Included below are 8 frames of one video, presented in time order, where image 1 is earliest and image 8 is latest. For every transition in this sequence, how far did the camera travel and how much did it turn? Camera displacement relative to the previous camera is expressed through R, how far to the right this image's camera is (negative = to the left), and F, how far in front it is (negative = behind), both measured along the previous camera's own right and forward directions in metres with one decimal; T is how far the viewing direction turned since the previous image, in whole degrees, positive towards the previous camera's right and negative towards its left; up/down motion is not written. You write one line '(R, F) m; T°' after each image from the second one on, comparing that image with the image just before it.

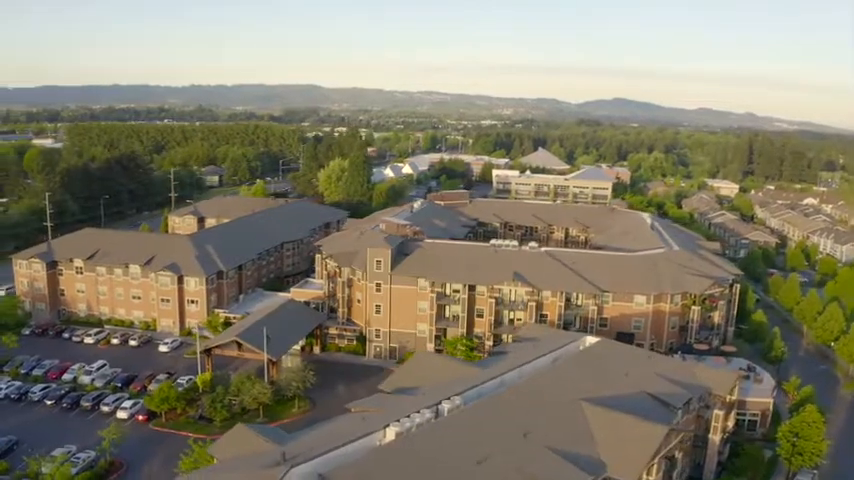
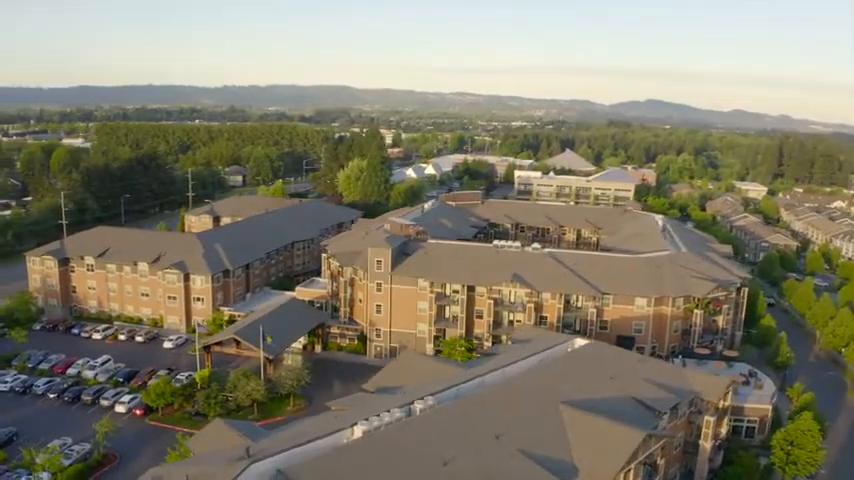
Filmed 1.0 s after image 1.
(+1.0, 0.0) m; -2°
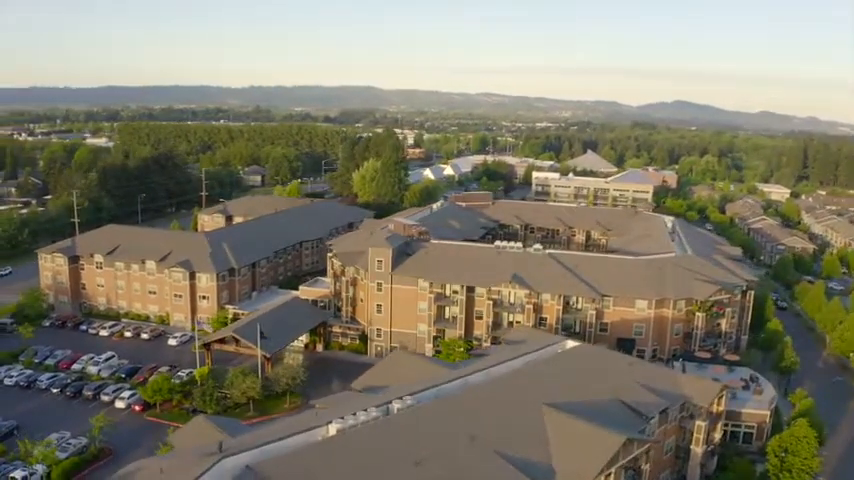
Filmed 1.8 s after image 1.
(+0.8, 0.0) m; -2°
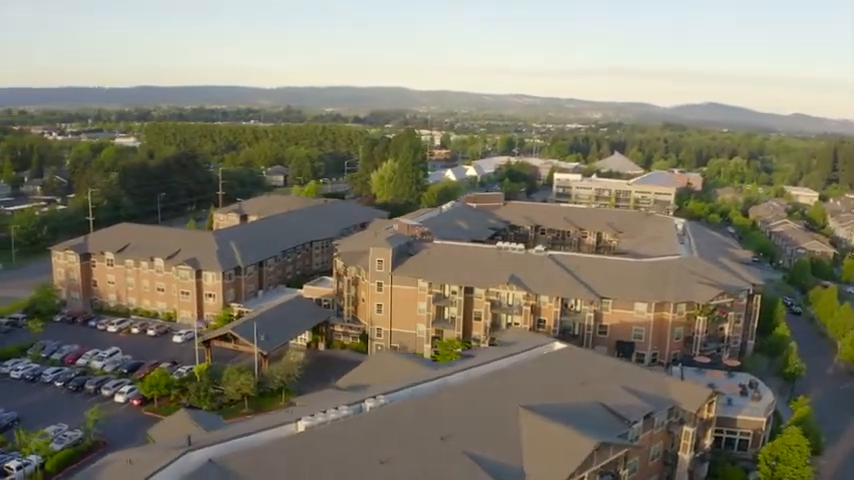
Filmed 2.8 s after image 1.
(+1.0, 0.0) m; -2°
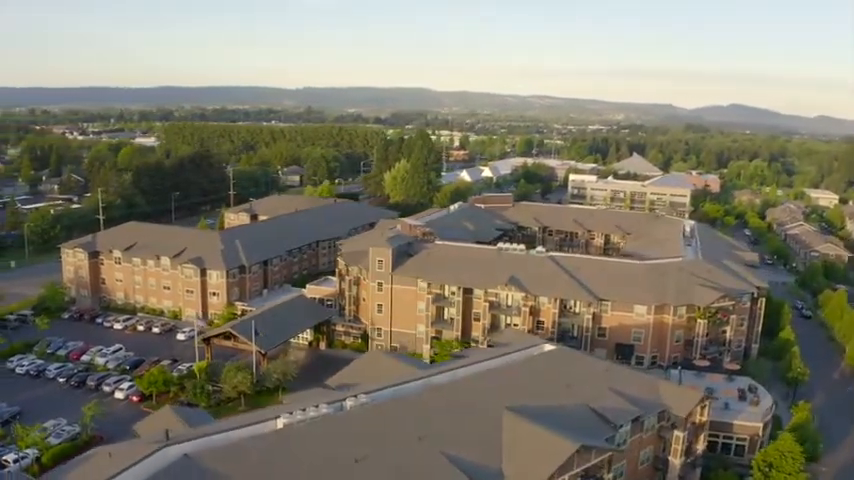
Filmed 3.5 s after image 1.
(+0.7, 0.0) m; -1°
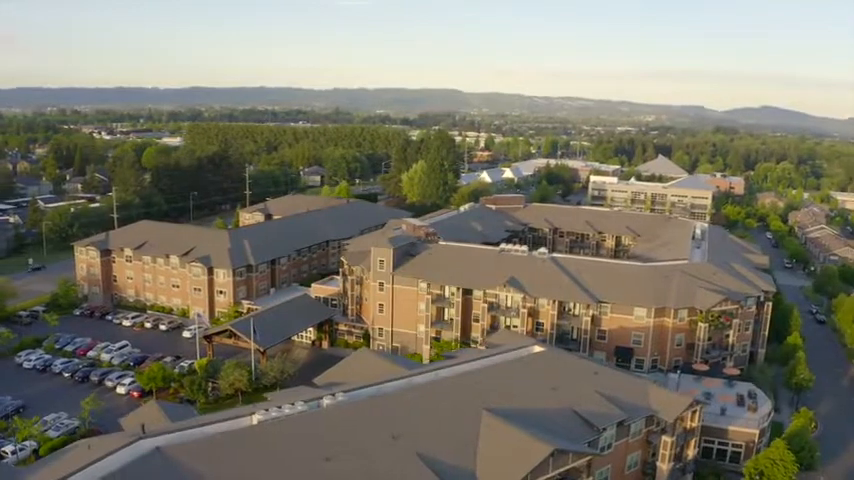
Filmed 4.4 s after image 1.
(+0.9, 0.0) m; -2°
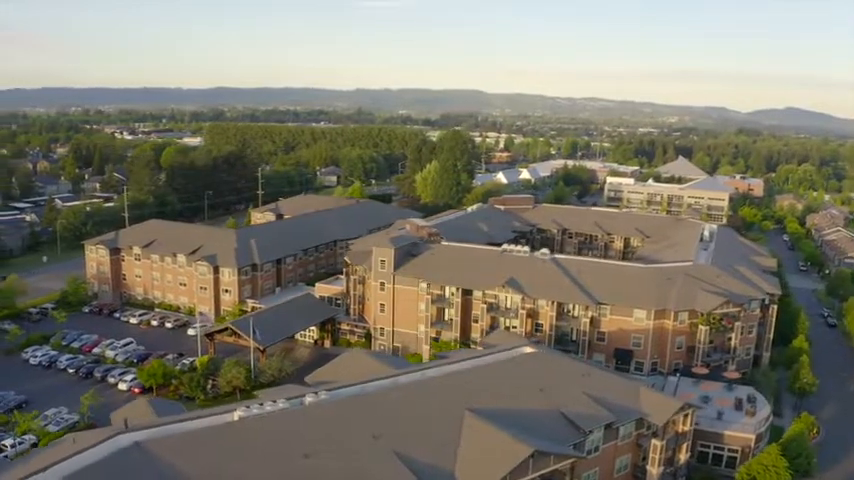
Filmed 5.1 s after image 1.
(+0.7, 0.0) m; -2°
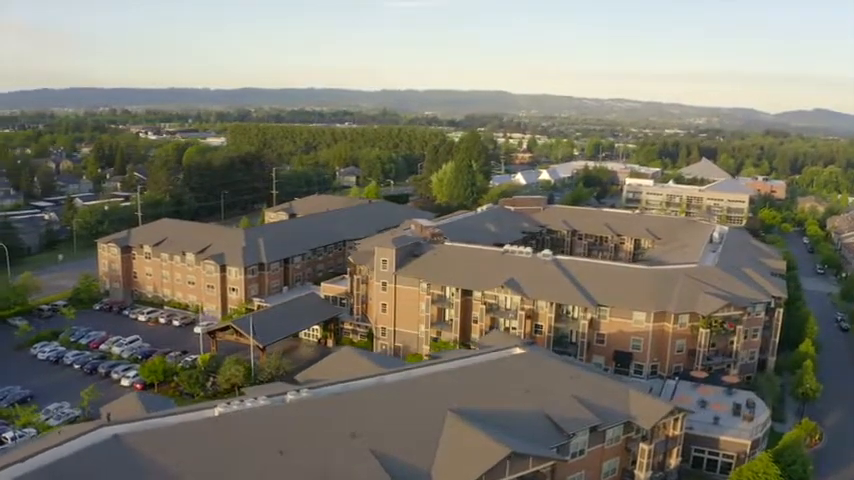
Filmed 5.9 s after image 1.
(+0.8, 0.0) m; -2°
